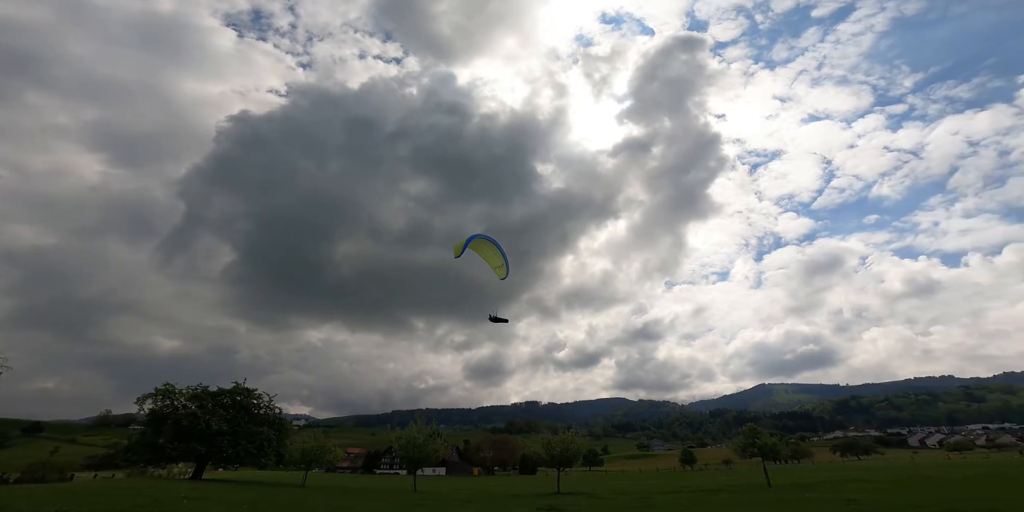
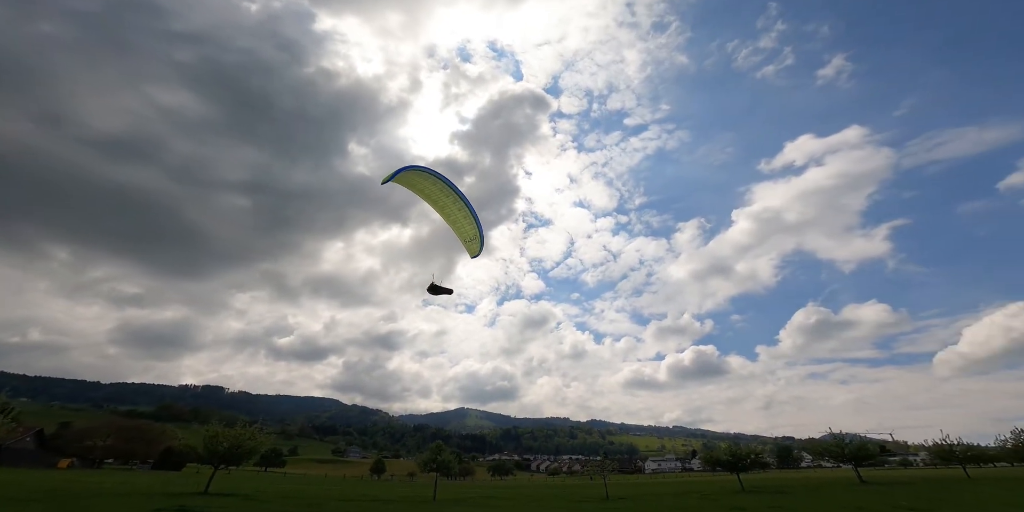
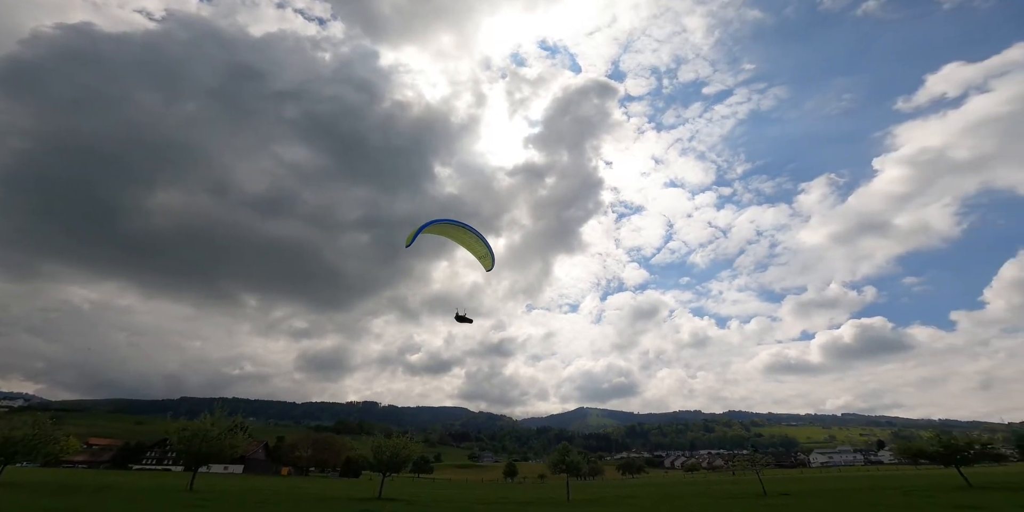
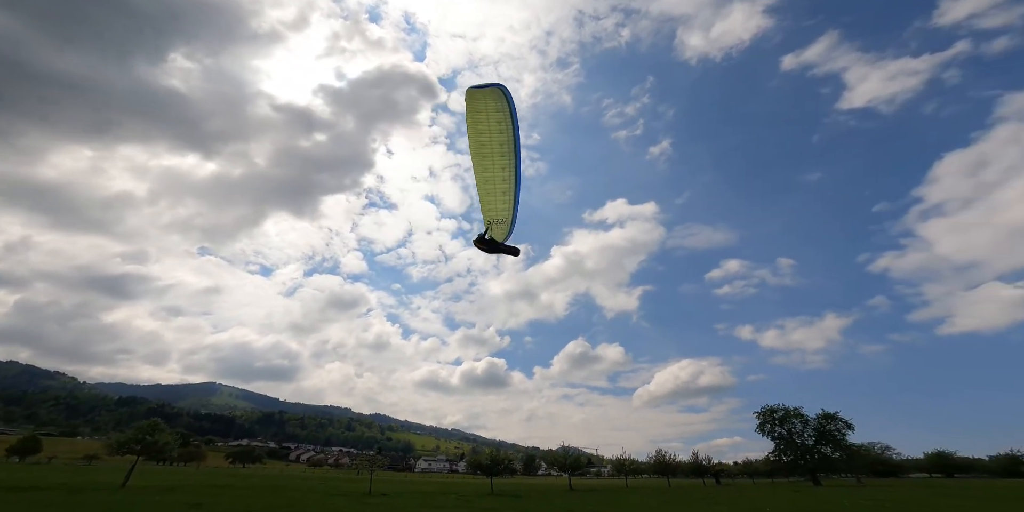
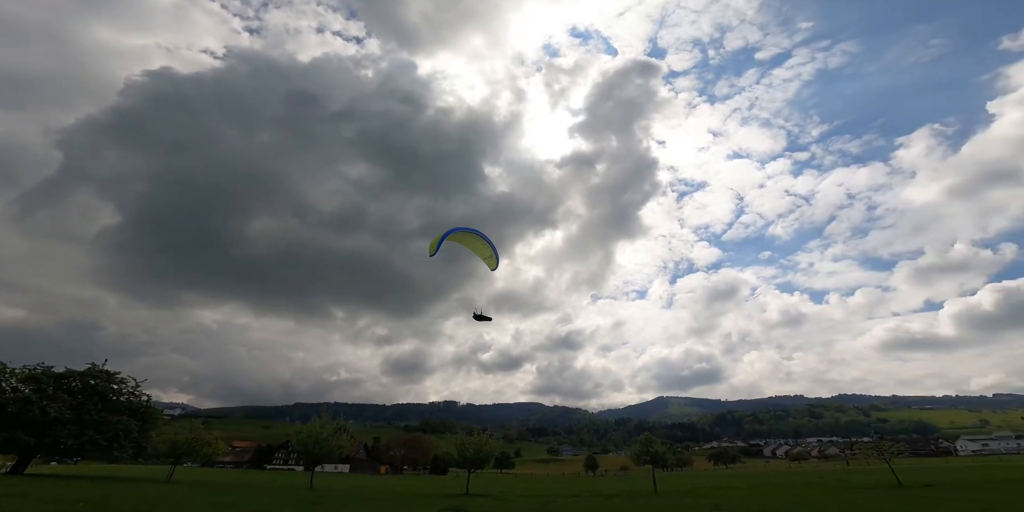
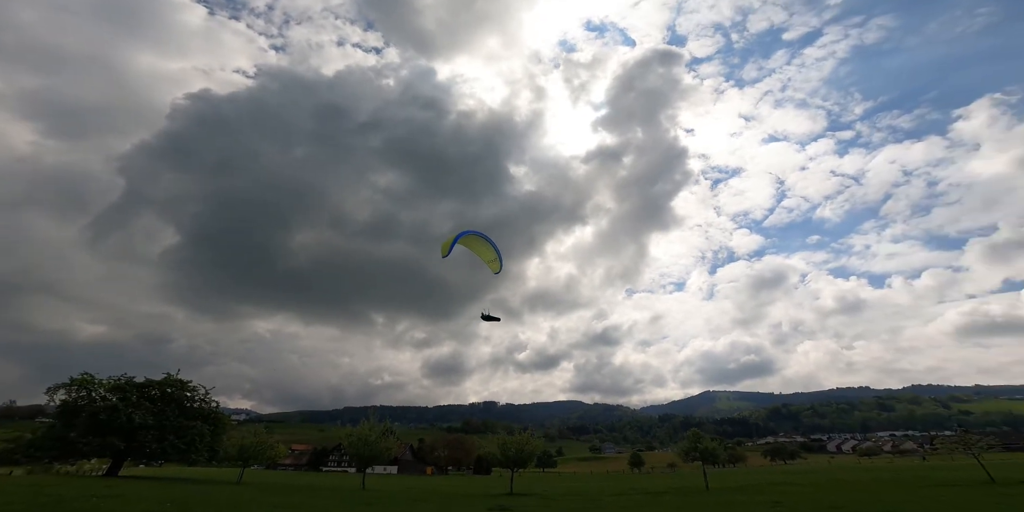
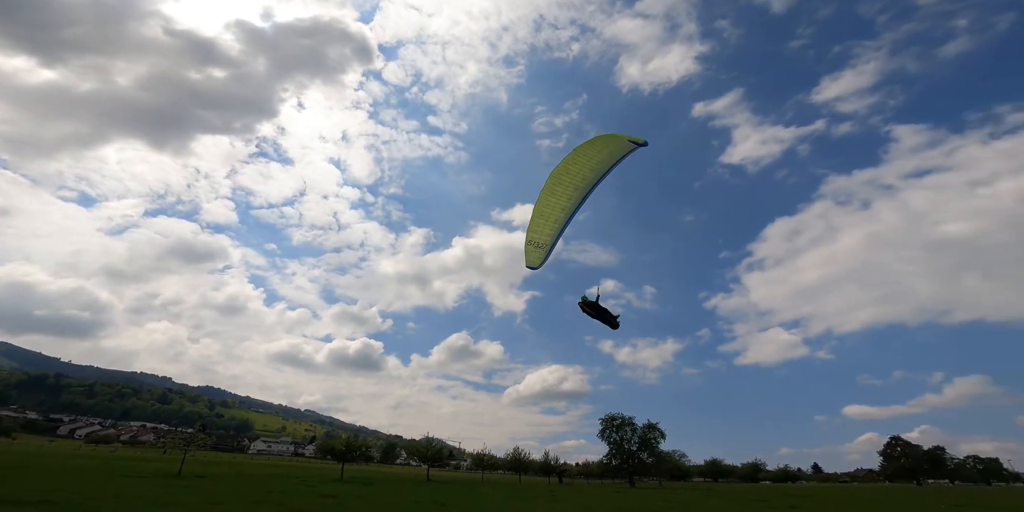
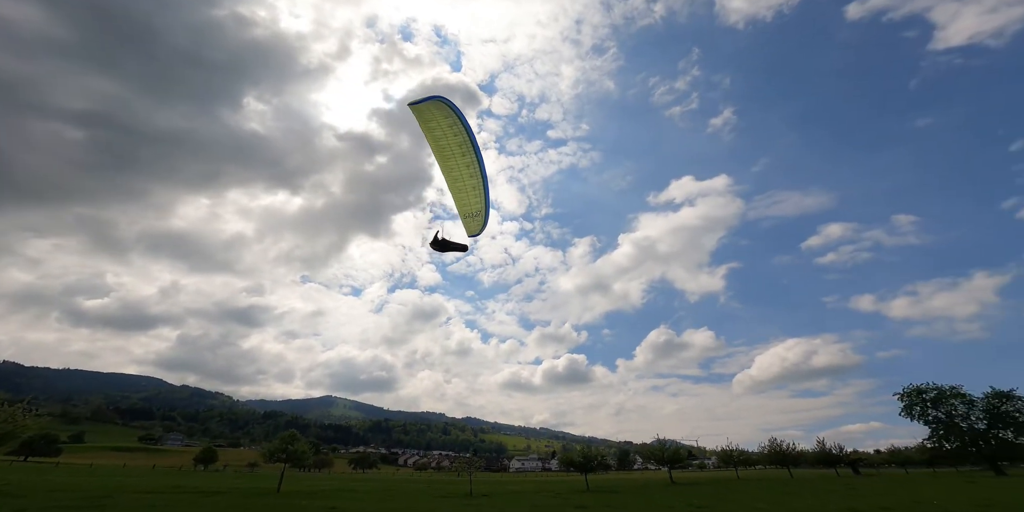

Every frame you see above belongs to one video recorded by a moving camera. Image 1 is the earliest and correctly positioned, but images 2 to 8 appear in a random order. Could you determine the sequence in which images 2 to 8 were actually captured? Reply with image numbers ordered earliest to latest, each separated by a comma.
6, 5, 3, 2, 8, 4, 7
